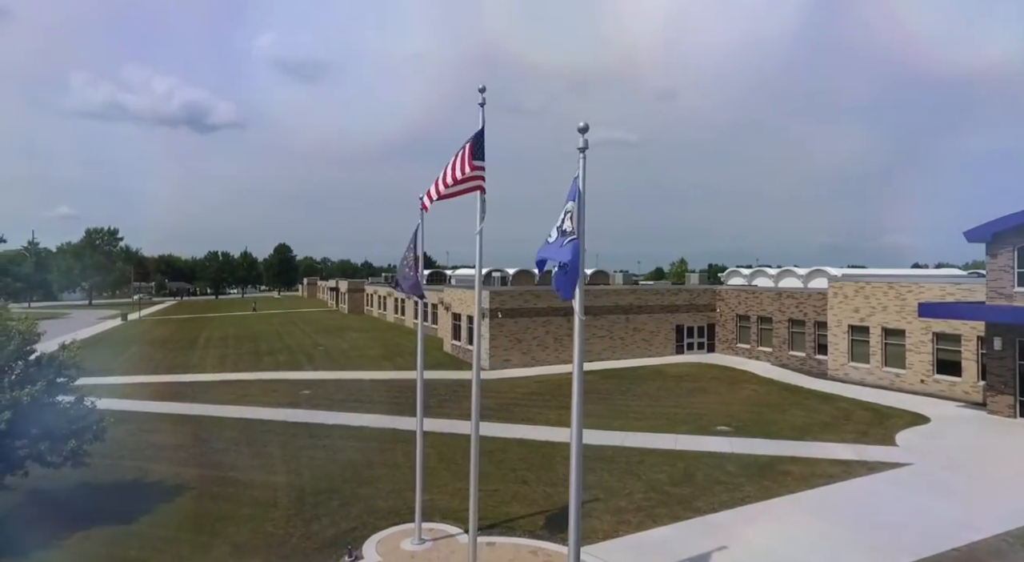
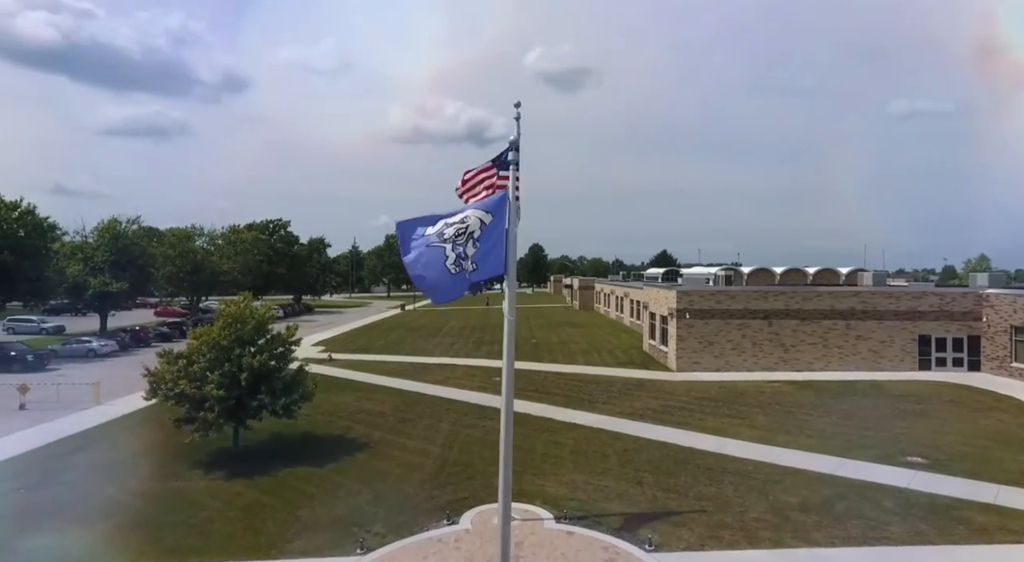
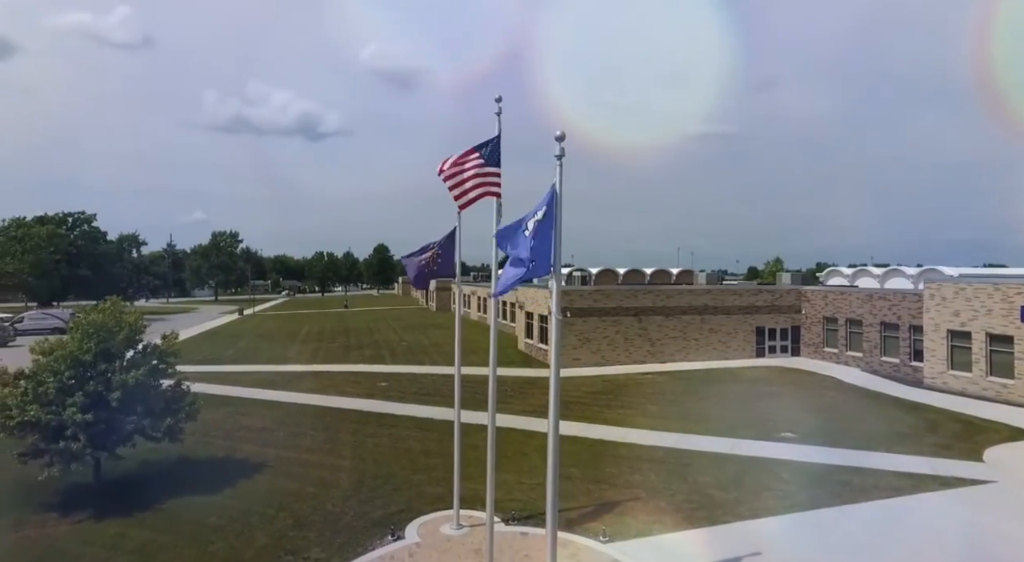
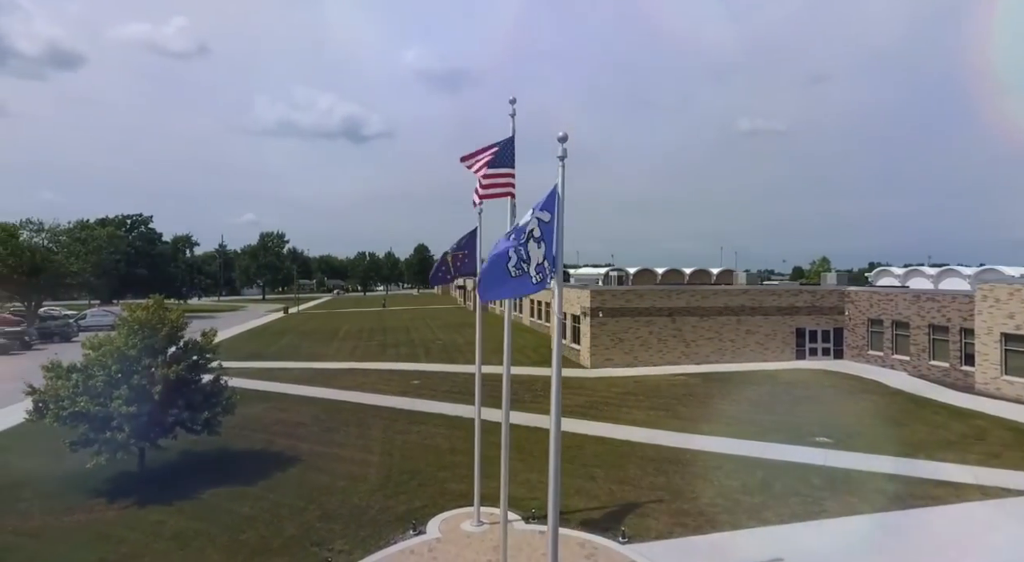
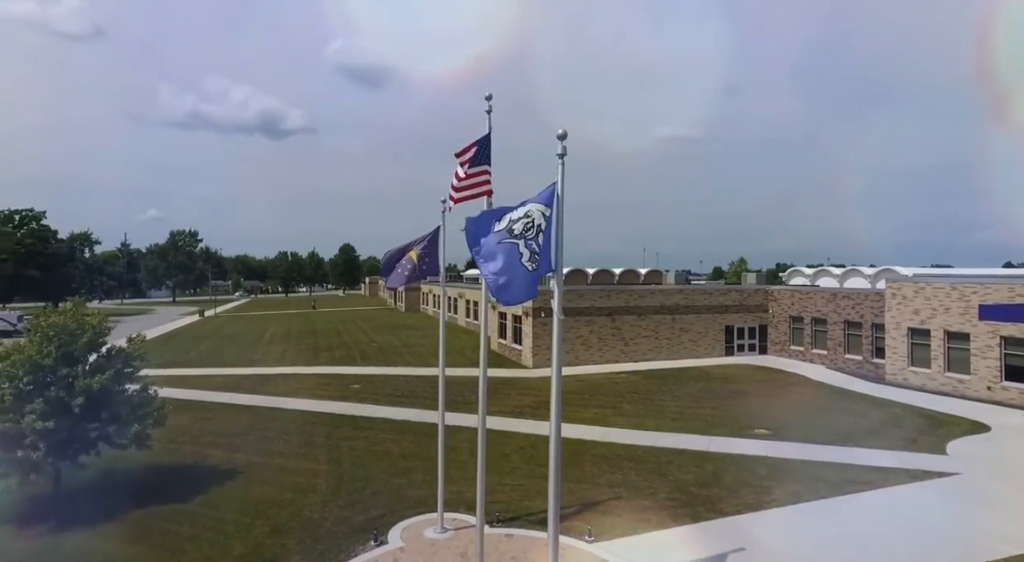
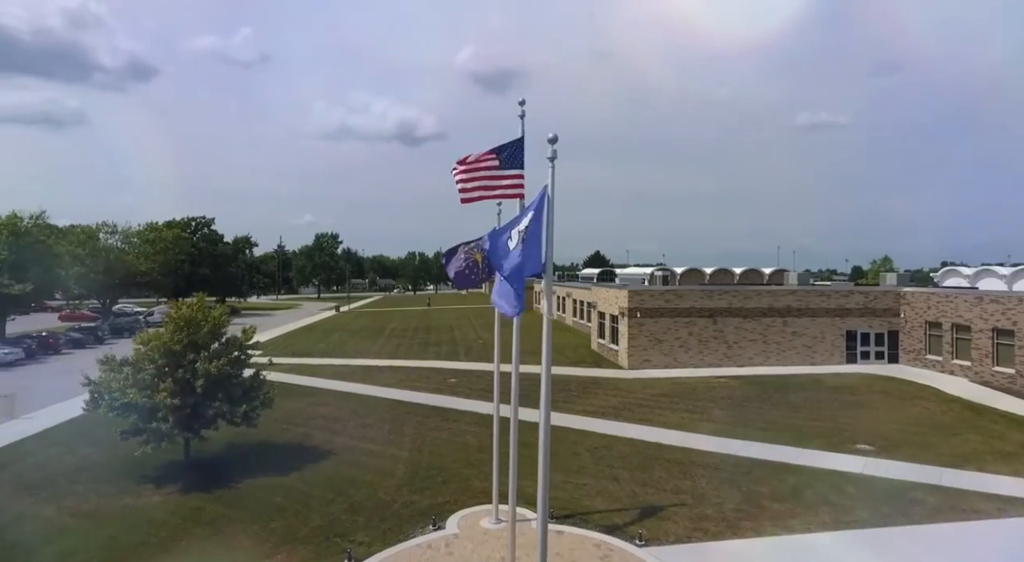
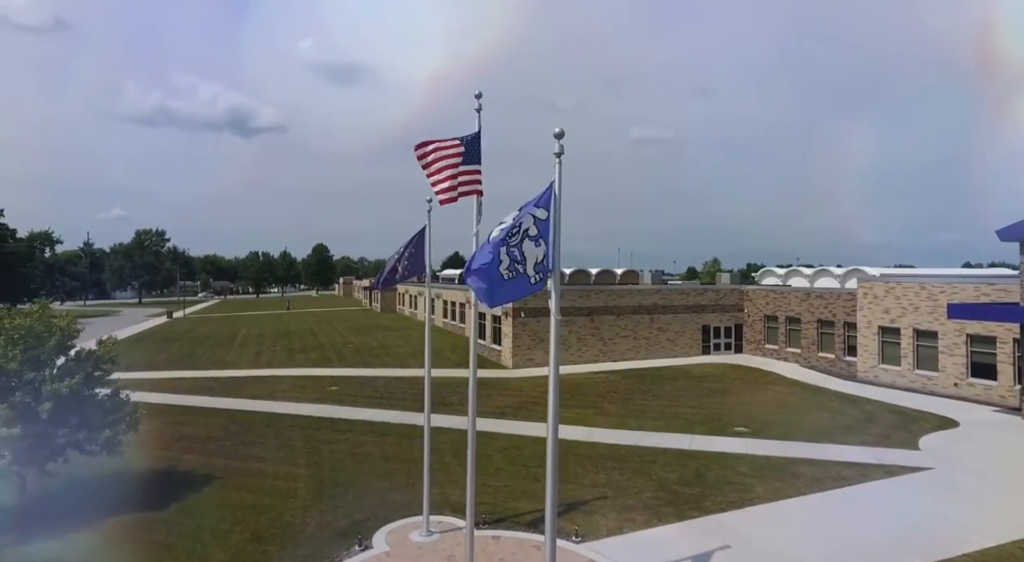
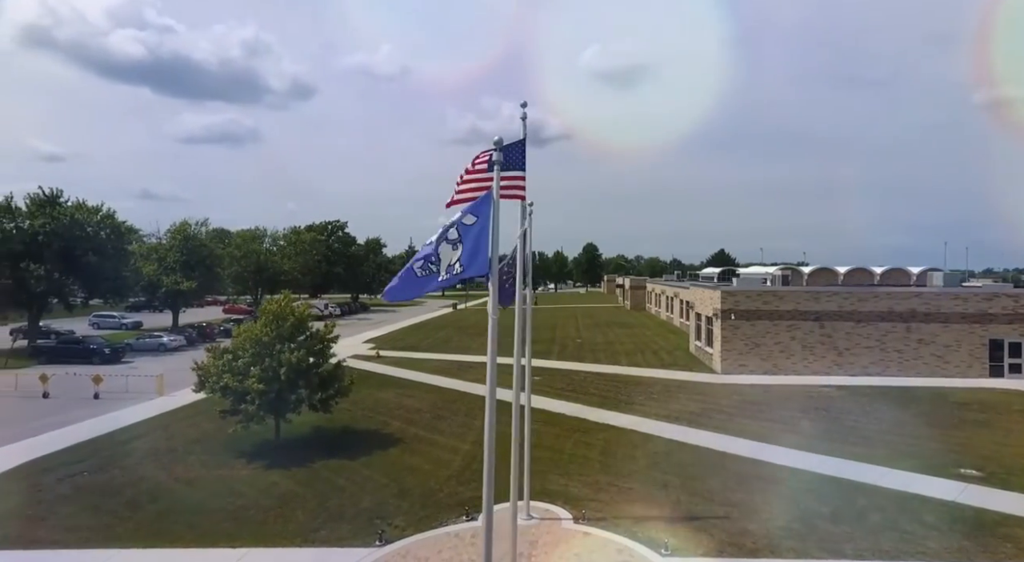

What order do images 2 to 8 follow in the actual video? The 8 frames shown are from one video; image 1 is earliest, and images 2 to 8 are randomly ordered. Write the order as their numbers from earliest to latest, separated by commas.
7, 5, 3, 4, 6, 2, 8
